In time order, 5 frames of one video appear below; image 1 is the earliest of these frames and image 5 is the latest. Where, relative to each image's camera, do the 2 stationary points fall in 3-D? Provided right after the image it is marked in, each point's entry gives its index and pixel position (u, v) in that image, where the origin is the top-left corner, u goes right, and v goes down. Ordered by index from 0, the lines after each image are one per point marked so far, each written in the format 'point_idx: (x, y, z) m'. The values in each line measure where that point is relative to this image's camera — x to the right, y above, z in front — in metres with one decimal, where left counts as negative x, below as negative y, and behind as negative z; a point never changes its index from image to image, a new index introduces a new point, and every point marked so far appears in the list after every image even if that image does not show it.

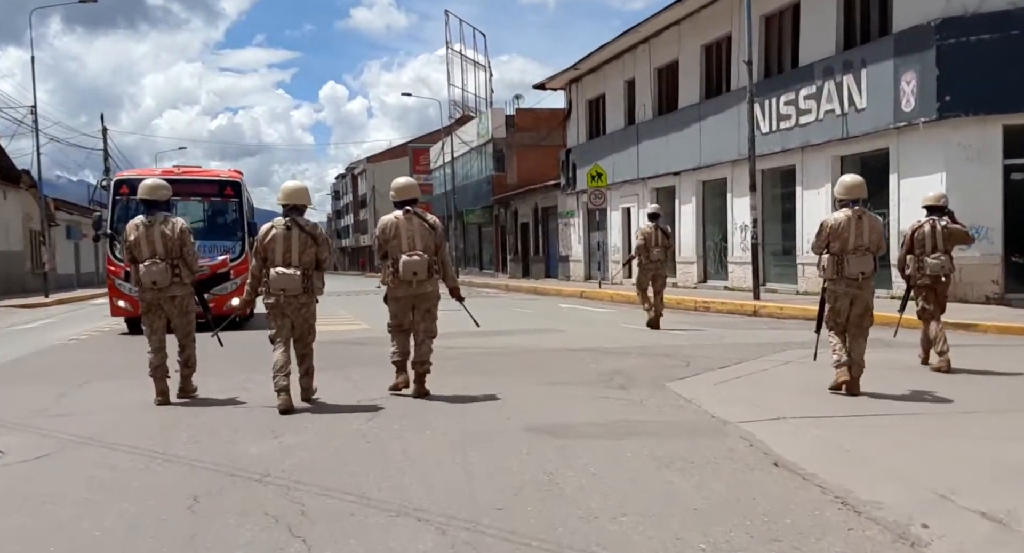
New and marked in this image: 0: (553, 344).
0: (+0.5, -0.9, +13.5) m
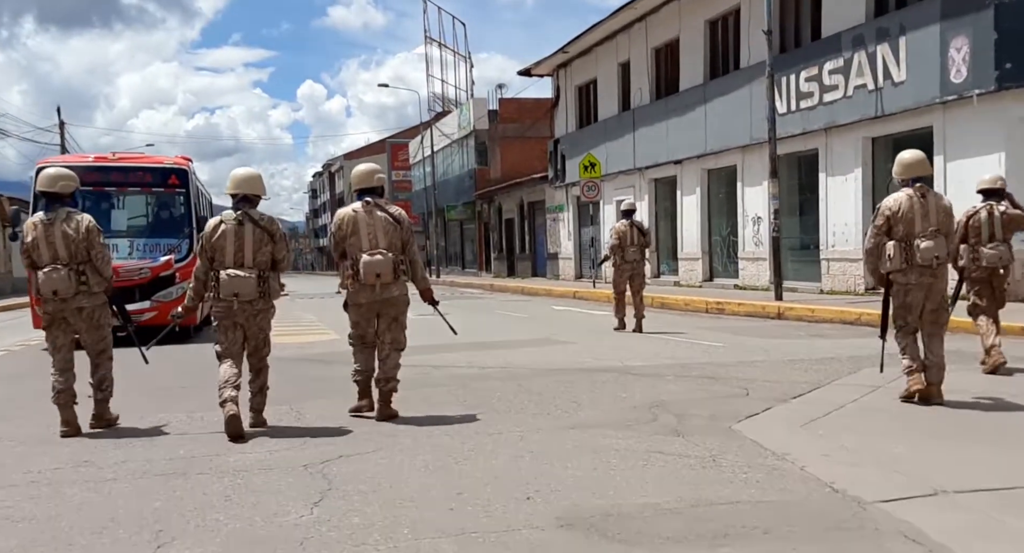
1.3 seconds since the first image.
0: (+0.5, -0.9, +11.0) m
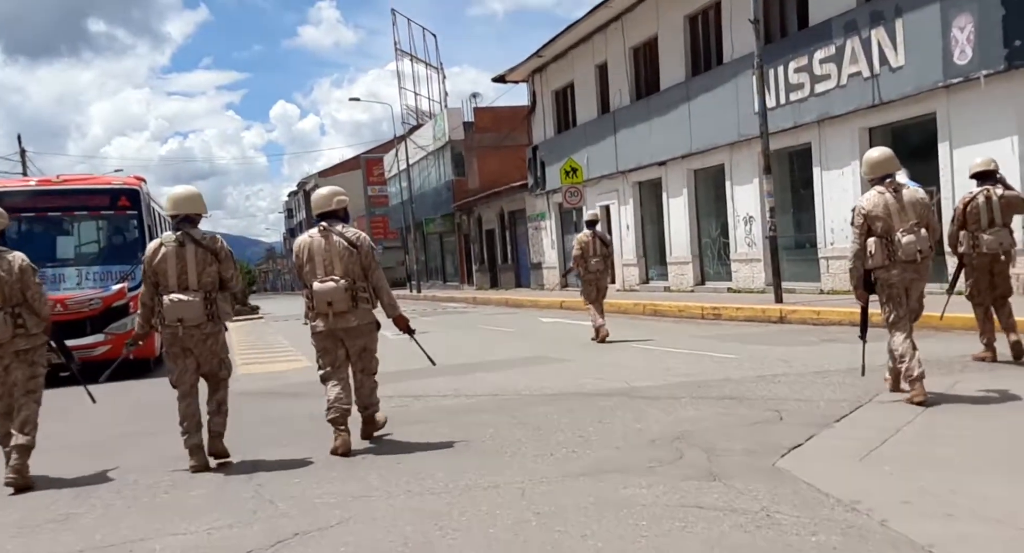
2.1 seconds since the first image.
0: (+0.4, -1.0, +9.8) m
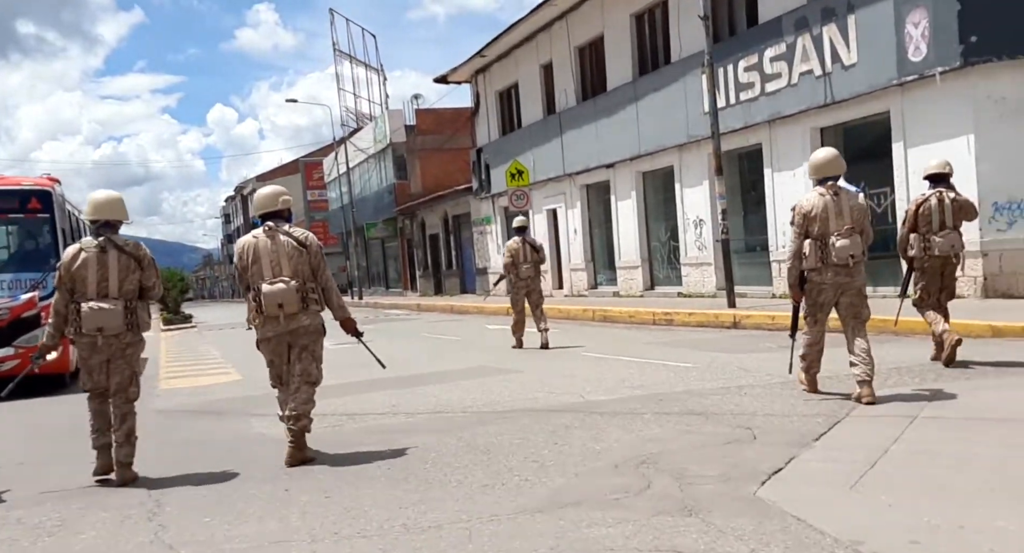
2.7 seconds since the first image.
0: (-0.1, -1.0, +9.1) m
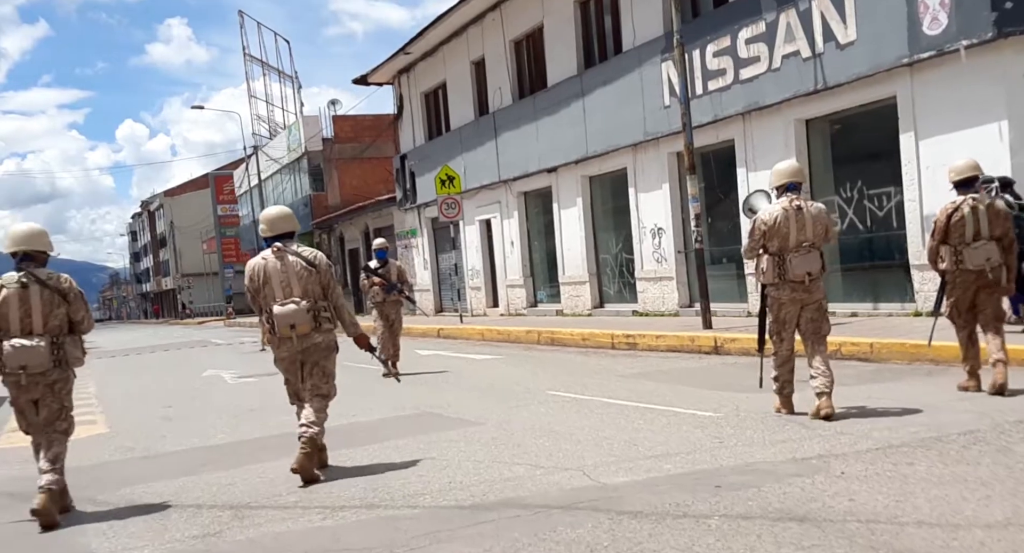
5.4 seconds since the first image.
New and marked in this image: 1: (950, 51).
0: (-0.3, -1.2, +6.2) m
1: (+5.3, +2.7, +12.6) m
